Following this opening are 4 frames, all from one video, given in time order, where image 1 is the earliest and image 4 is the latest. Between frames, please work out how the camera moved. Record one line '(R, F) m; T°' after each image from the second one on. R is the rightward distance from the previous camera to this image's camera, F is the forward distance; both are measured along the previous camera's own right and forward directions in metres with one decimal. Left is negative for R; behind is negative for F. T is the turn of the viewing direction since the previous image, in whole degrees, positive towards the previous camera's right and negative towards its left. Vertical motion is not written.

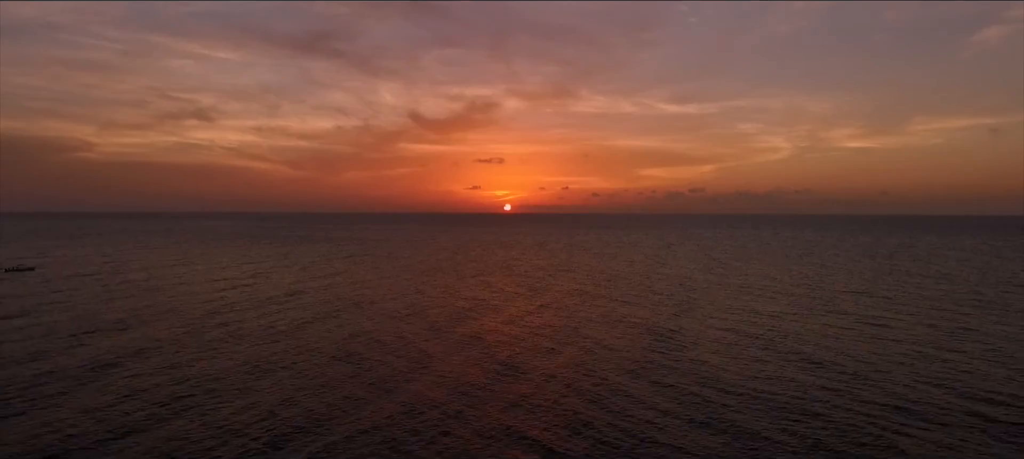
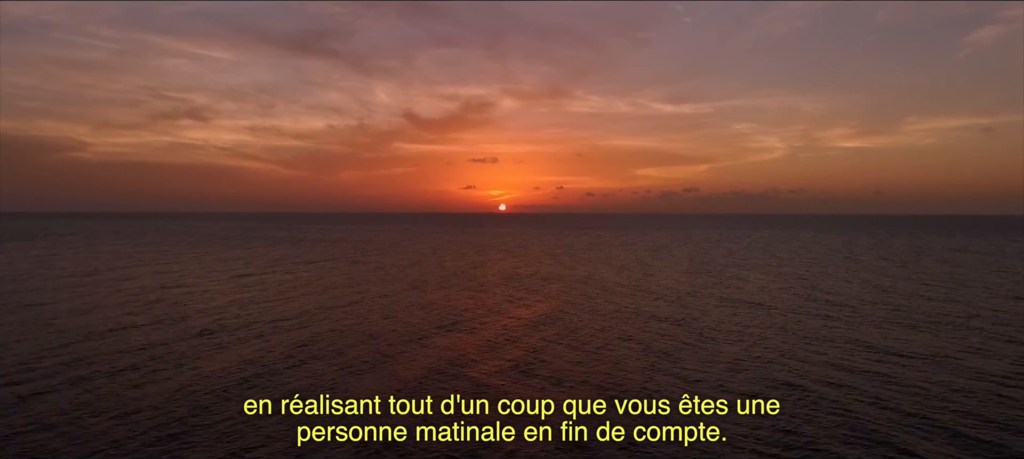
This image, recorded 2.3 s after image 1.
(+0.1, +0.9) m; 0°
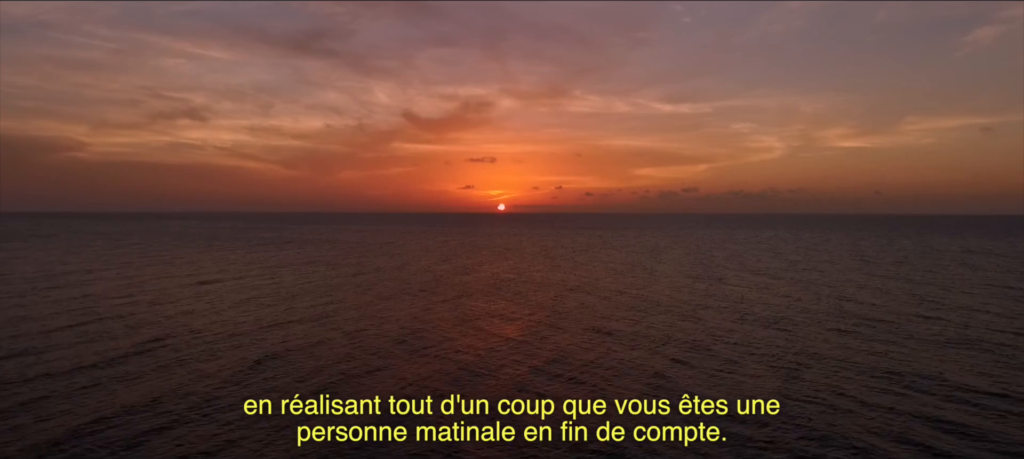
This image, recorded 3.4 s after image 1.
(+1.6, +1.7) m; 0°
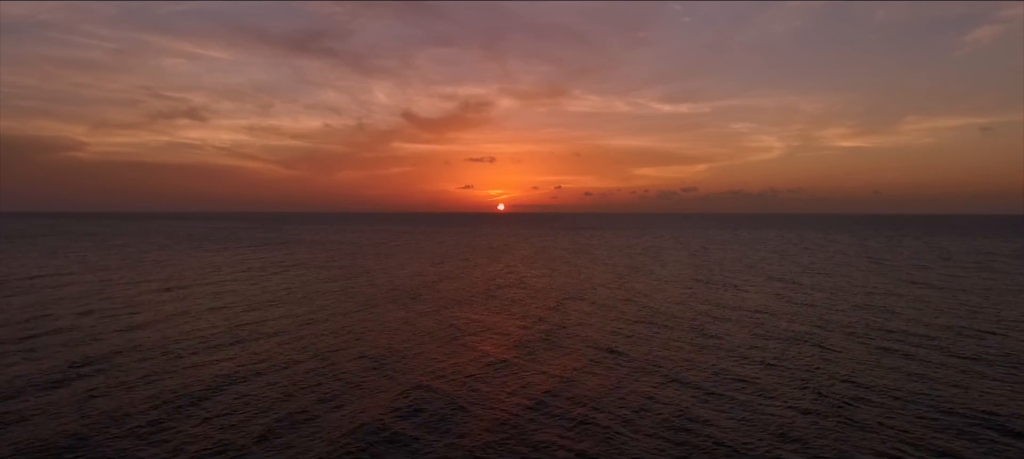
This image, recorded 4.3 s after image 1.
(+0.4, +18.1) m; 0°
